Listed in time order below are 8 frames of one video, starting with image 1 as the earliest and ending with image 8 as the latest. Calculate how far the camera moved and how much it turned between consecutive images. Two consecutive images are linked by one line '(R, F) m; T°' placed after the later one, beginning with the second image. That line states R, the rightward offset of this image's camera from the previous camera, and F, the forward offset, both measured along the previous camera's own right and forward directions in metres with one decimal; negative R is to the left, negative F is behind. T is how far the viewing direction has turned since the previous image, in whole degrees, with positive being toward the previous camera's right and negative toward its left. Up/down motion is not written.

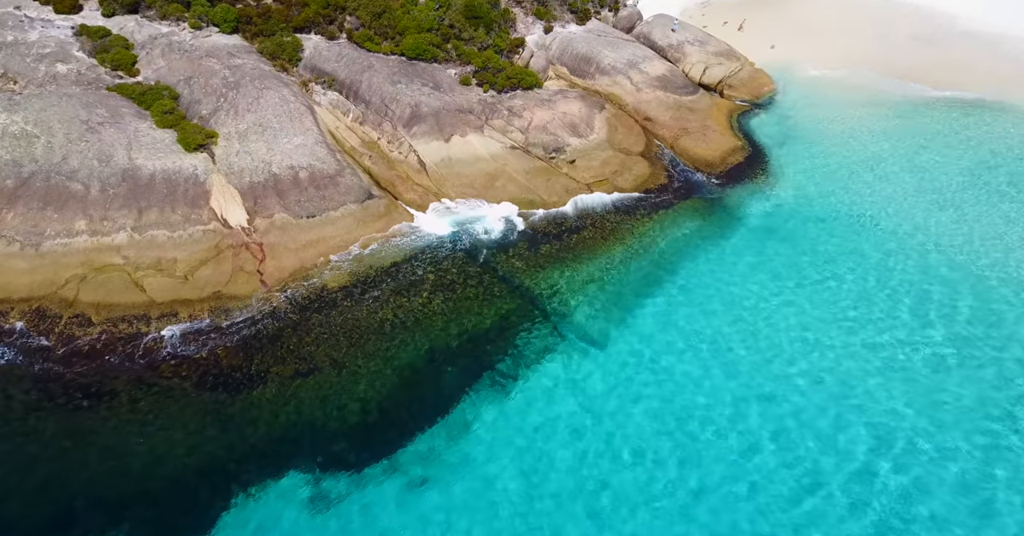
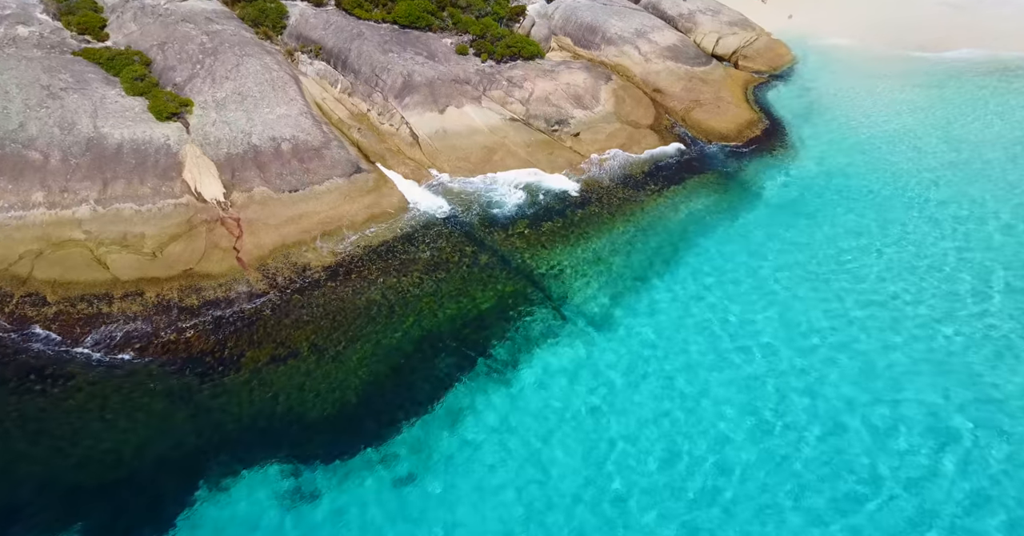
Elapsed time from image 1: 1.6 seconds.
(+0.3, +2.3) m; 0°
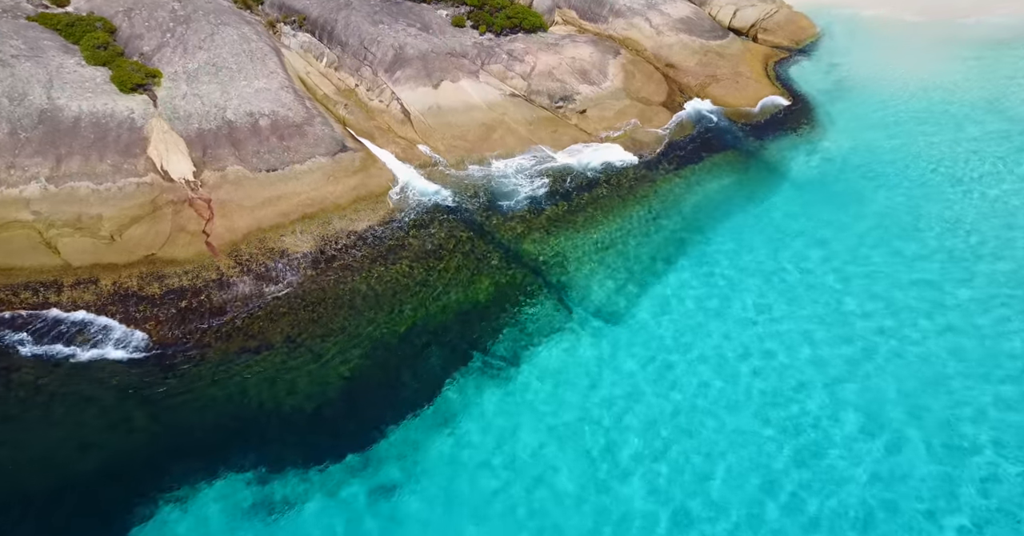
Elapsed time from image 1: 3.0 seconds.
(+0.1, +2.5) m; 0°
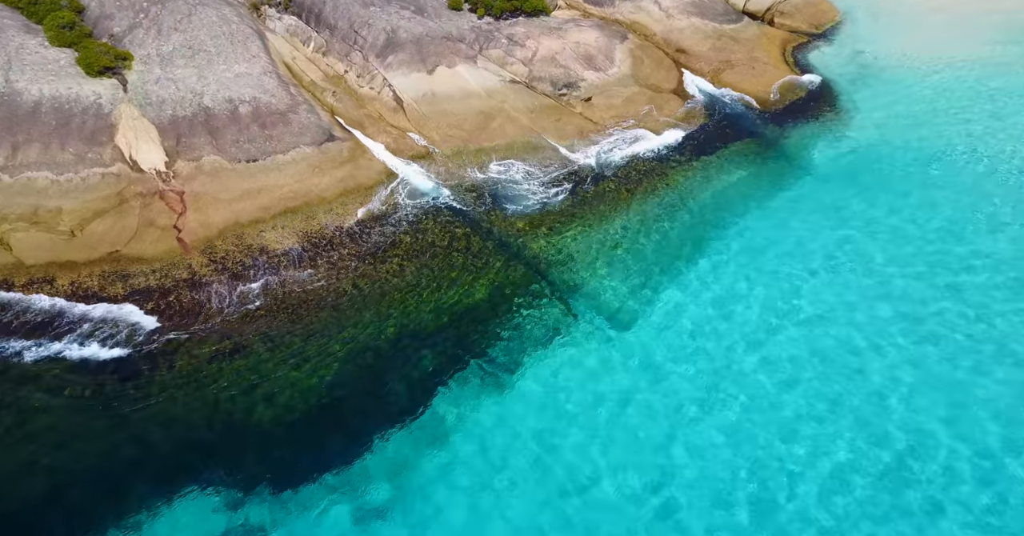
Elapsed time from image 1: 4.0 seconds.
(0.0, +1.9) m; 0°
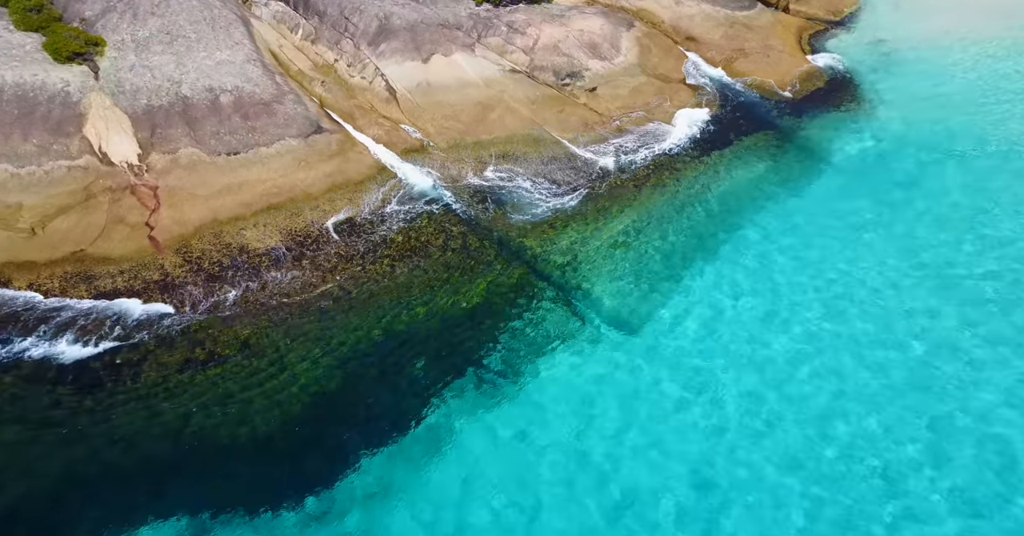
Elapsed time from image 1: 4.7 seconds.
(+0.1, +1.6) m; 0°
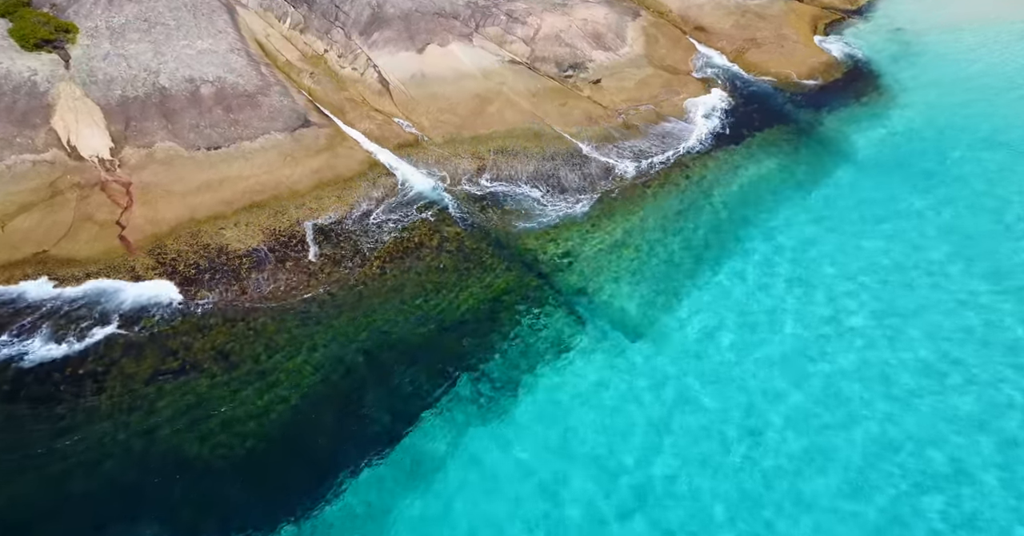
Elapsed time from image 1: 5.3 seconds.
(0.0, +1.4) m; 0°
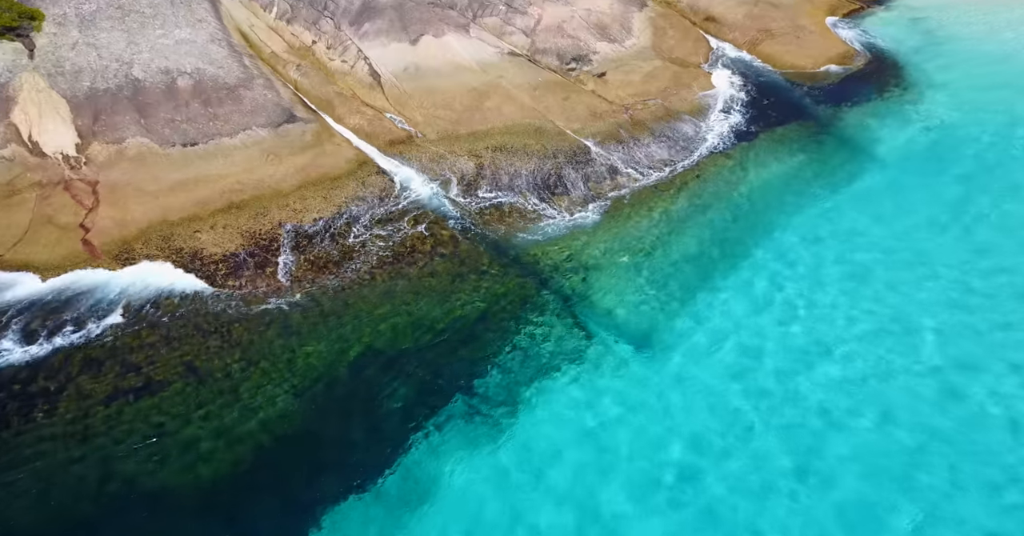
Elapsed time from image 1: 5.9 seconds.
(0.0, +1.4) m; 0°
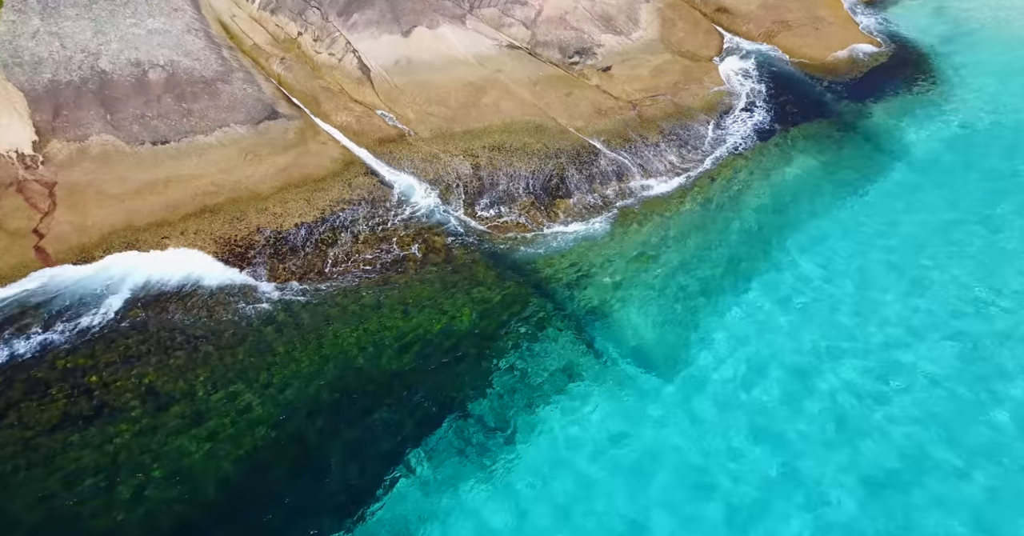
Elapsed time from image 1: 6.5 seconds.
(0.0, +1.5) m; 0°
